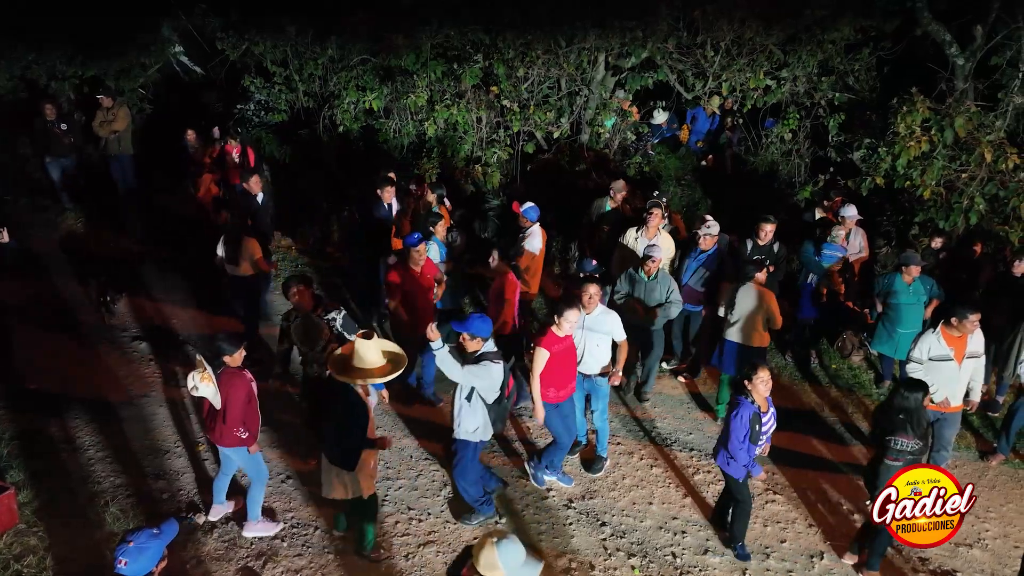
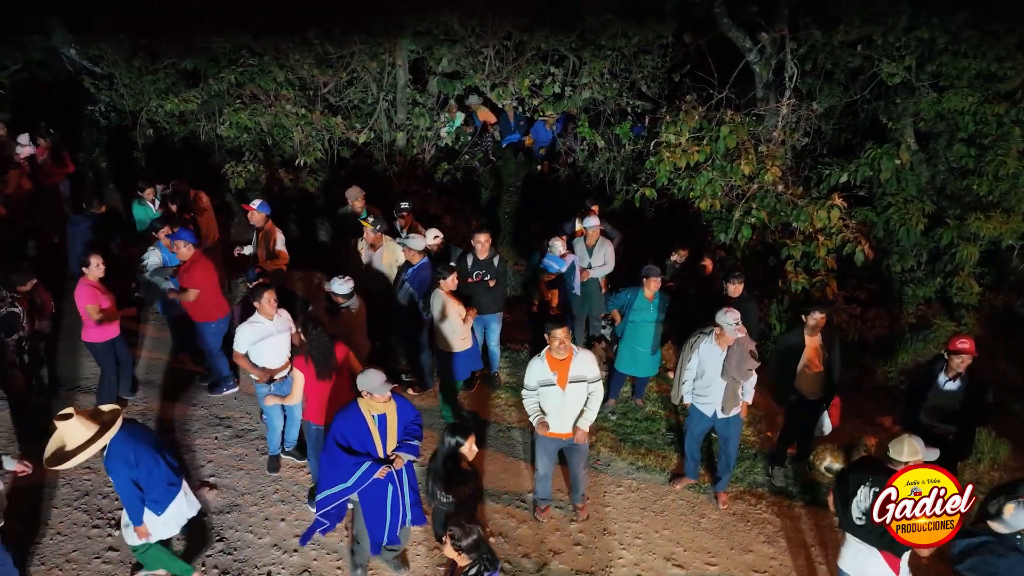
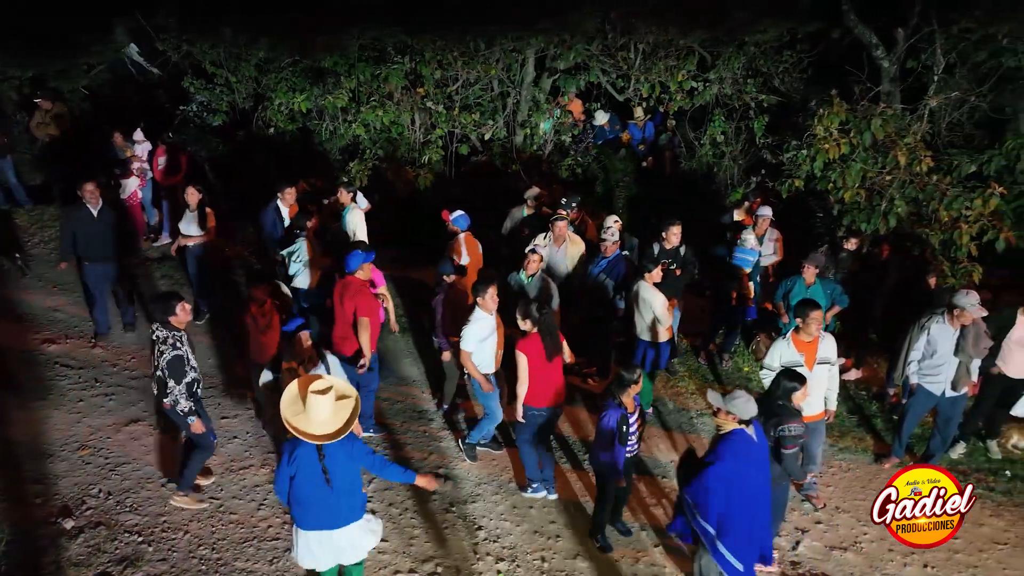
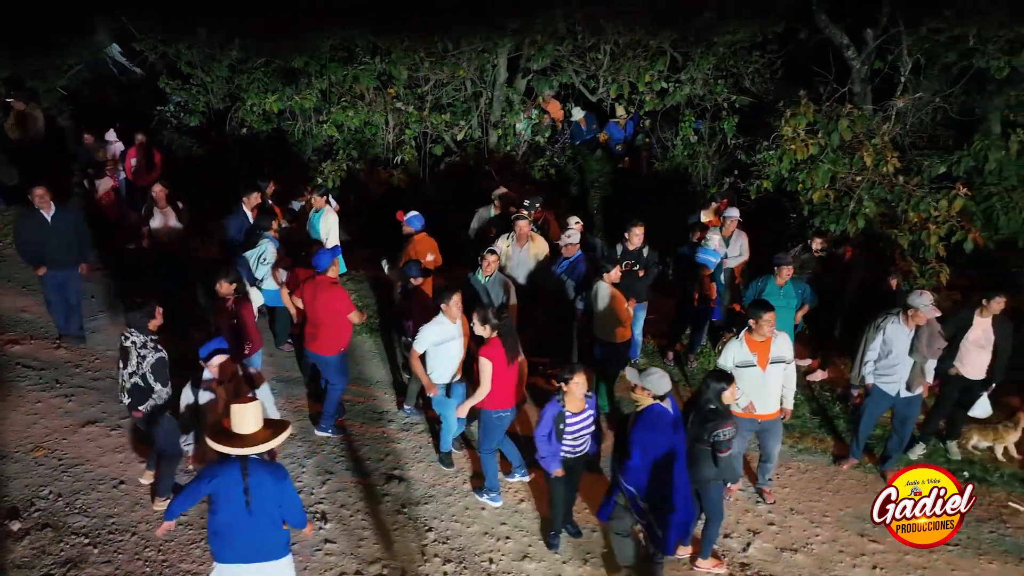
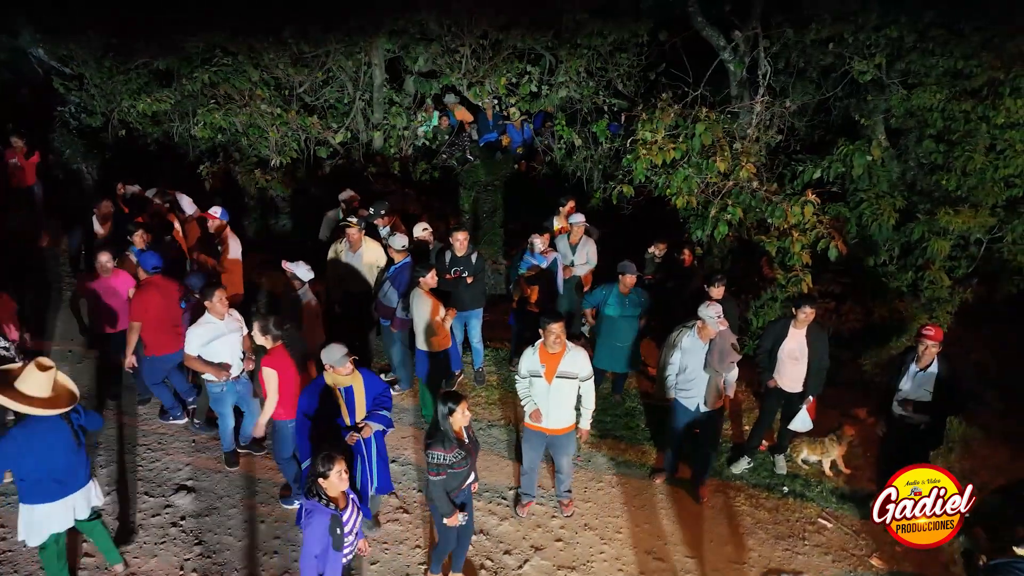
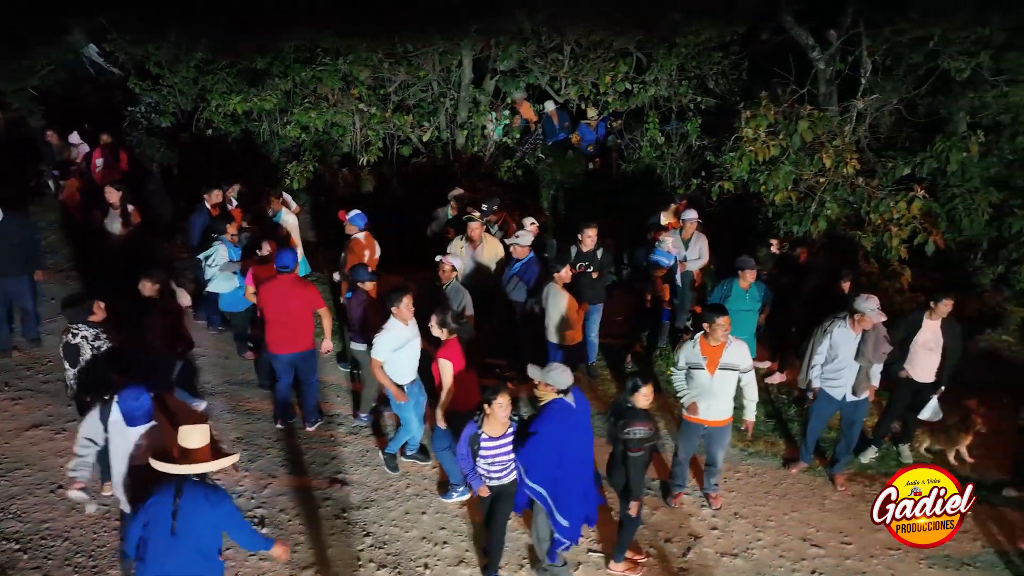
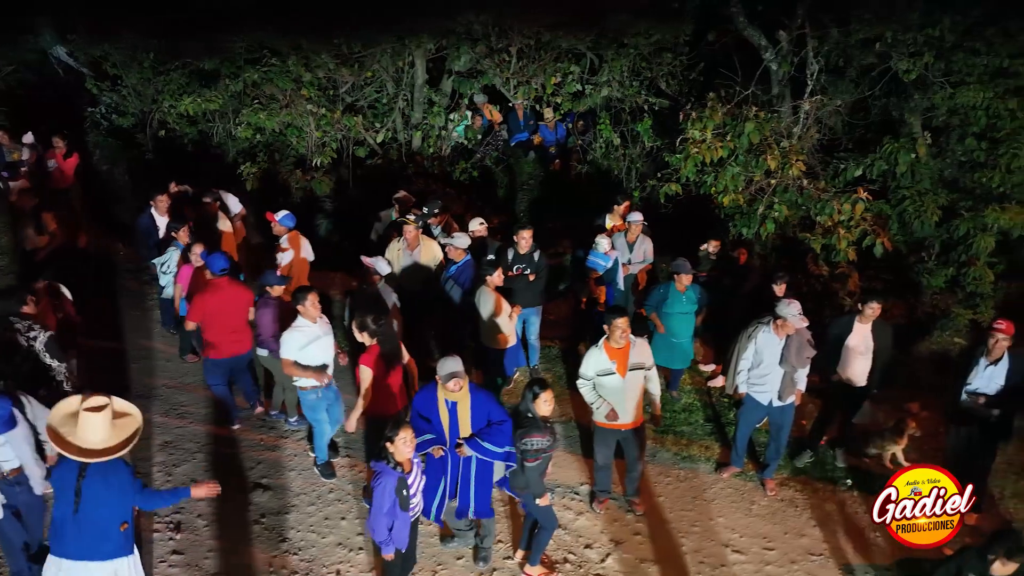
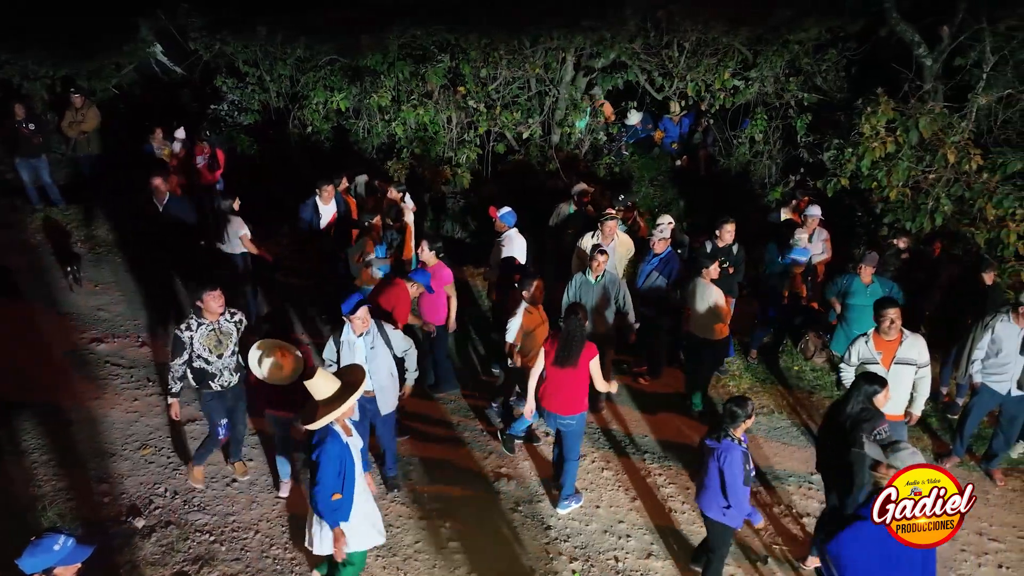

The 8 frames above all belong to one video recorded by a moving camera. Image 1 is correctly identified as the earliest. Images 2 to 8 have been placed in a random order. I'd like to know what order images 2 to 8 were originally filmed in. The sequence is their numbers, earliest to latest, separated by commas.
8, 3, 4, 6, 7, 5, 2
